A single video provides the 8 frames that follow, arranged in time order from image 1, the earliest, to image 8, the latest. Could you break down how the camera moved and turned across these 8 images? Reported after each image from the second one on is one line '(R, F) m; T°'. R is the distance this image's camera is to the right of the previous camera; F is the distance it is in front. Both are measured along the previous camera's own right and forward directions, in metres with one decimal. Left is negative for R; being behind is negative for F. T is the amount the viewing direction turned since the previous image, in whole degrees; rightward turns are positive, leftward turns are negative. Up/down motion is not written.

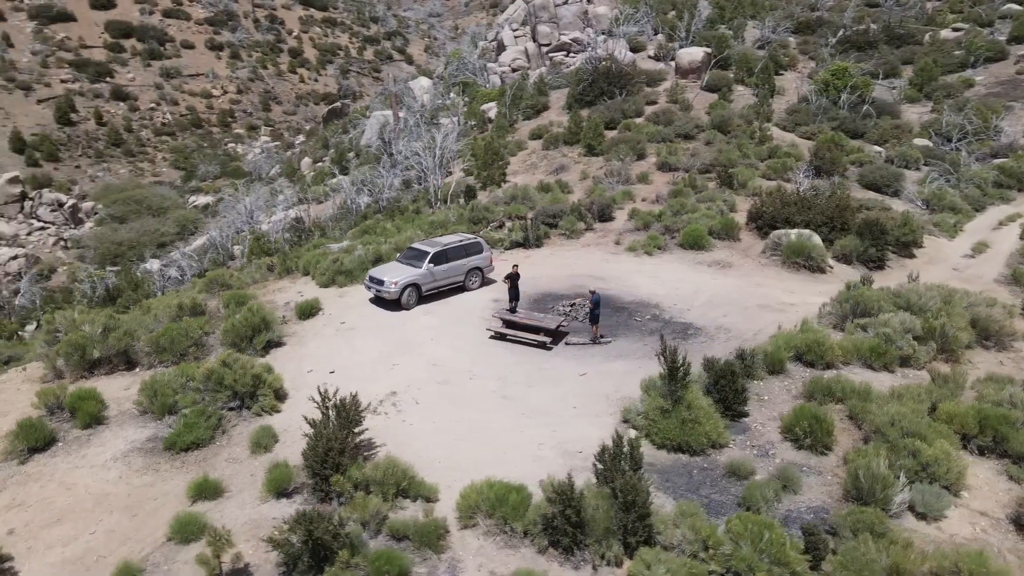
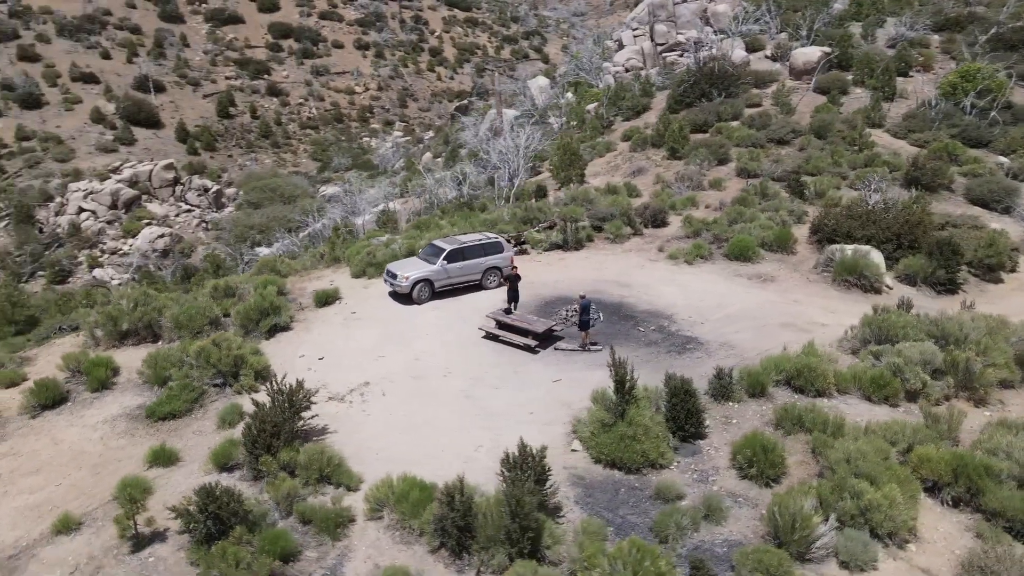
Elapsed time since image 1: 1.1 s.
(+3.1, +0.3) m; -11°
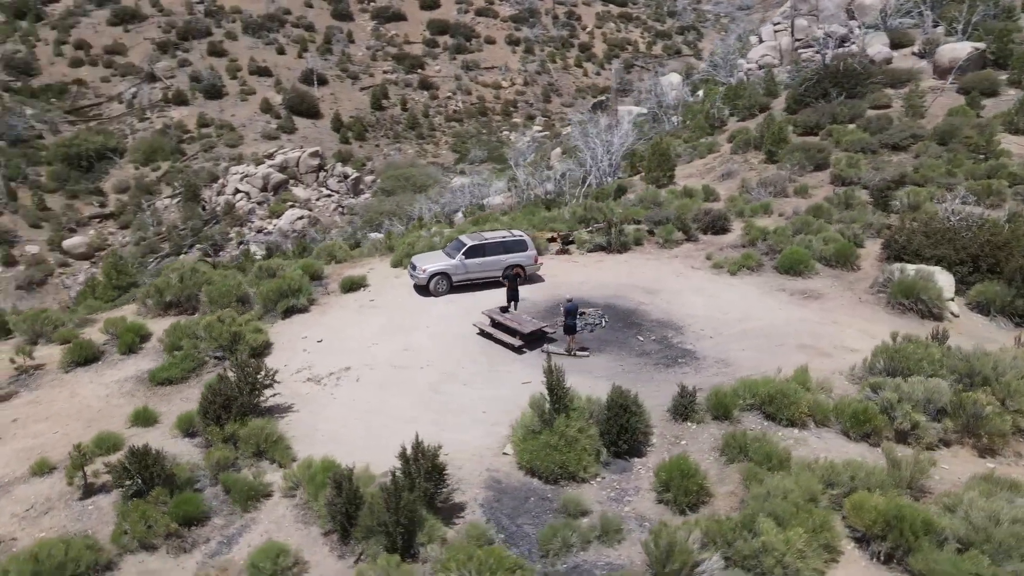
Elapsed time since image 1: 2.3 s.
(+3.4, +0.4) m; -12°
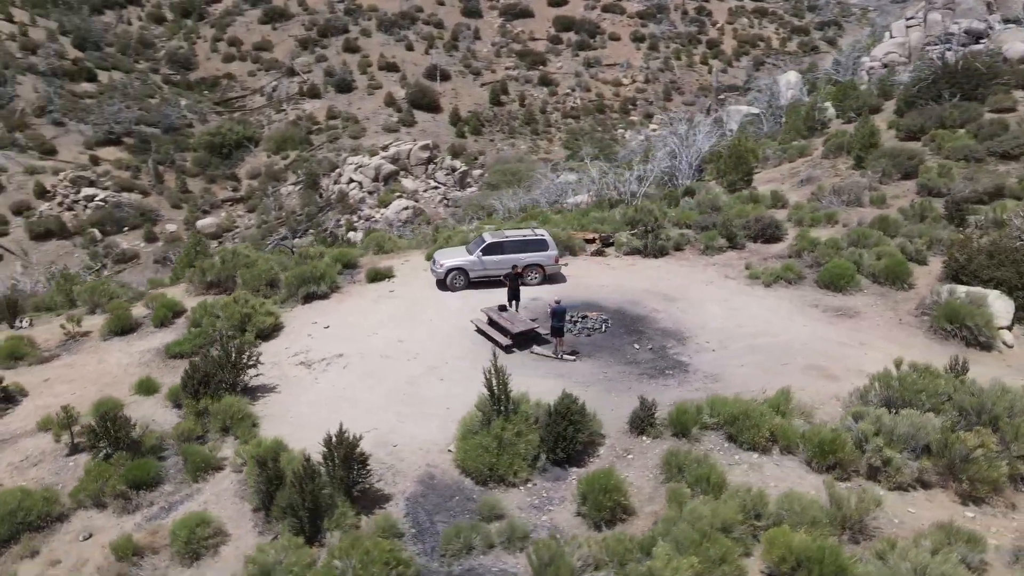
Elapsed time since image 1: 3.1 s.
(+2.8, +0.3) m; -10°
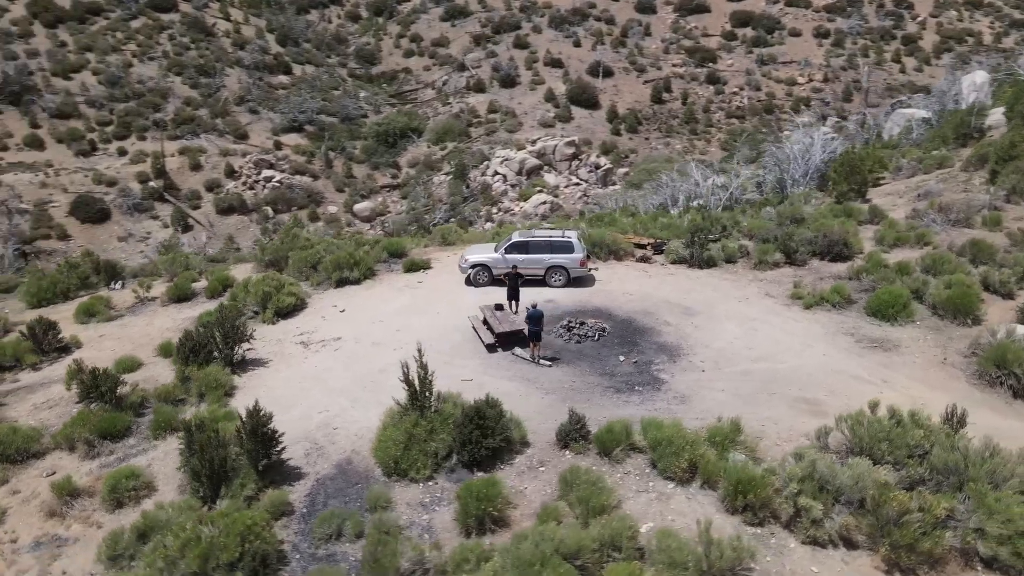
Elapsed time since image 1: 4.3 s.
(+3.8, +0.5) m; -13°
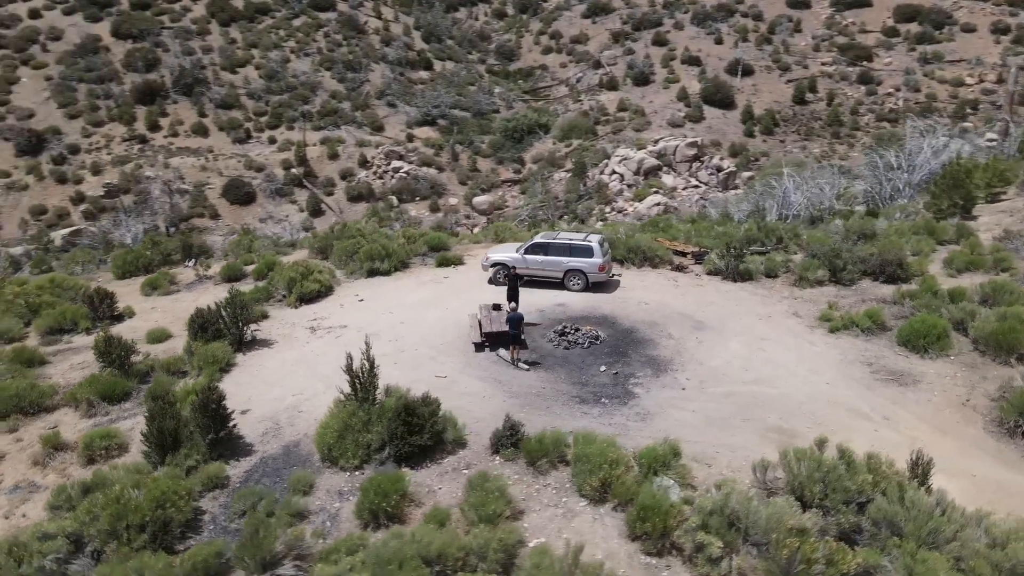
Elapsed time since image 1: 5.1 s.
(+3.1, +0.3) m; -11°
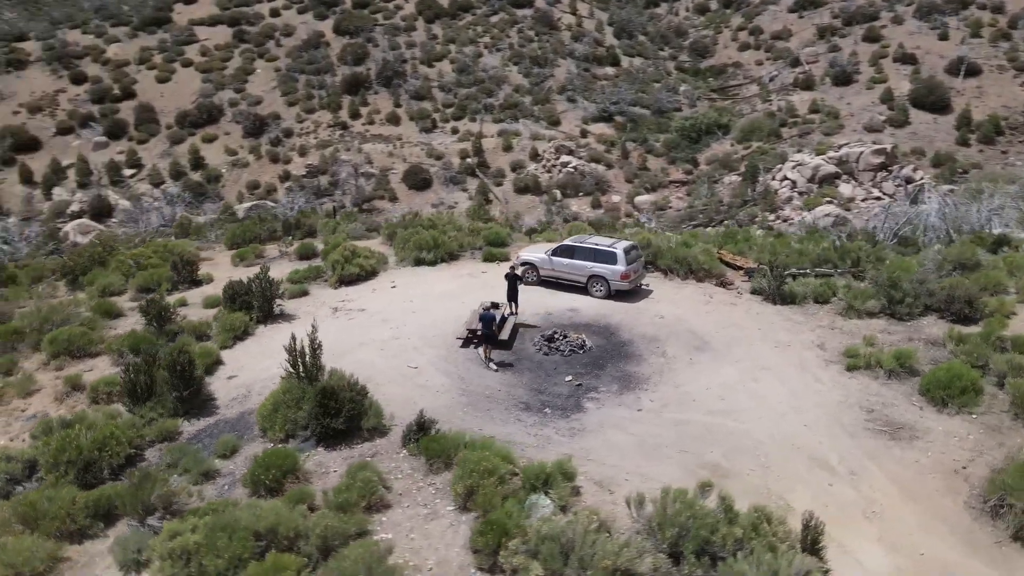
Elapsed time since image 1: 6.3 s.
(+4.2, +0.6) m; -15°
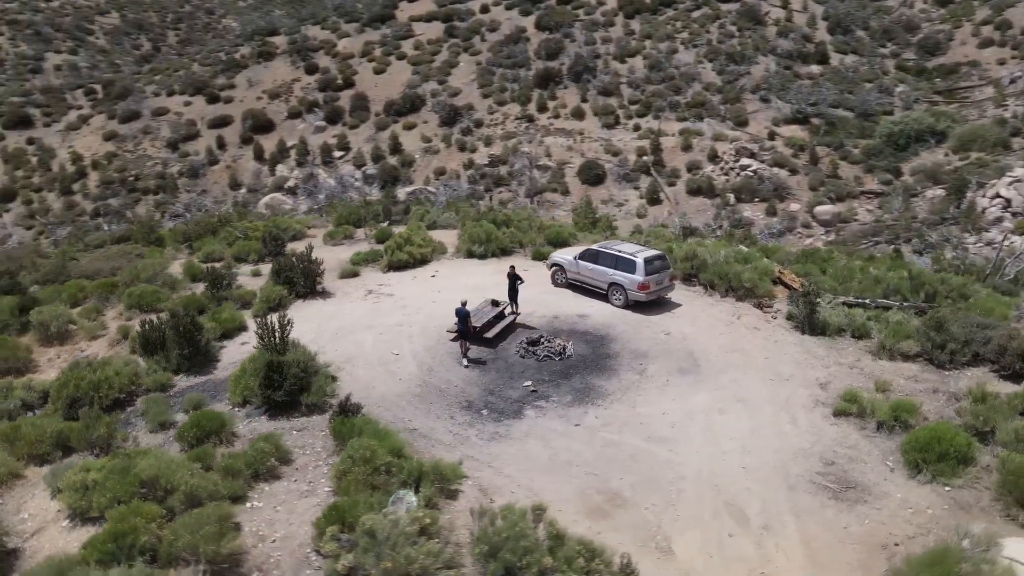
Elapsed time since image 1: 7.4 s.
(+4.3, +0.6) m; -15°
